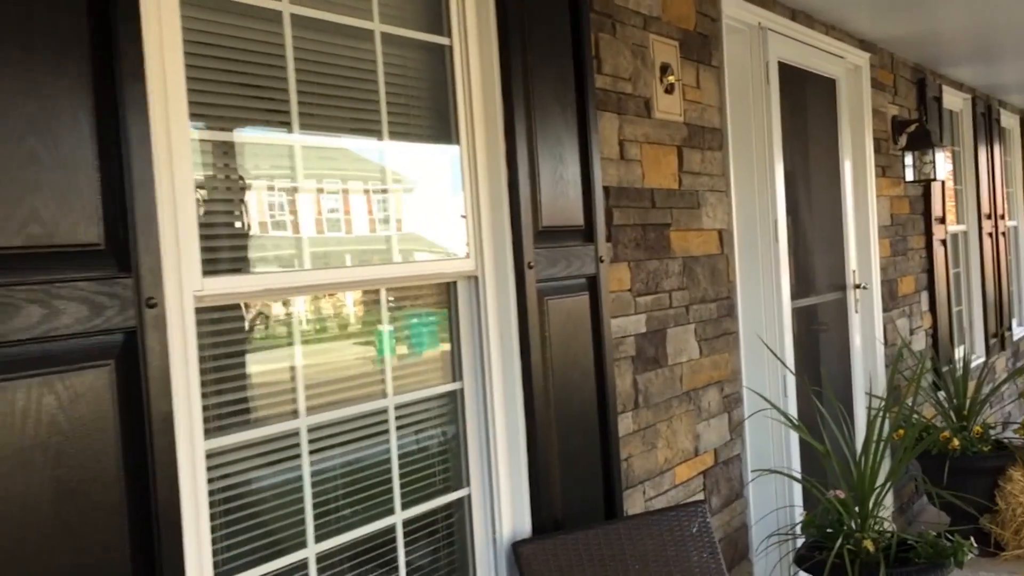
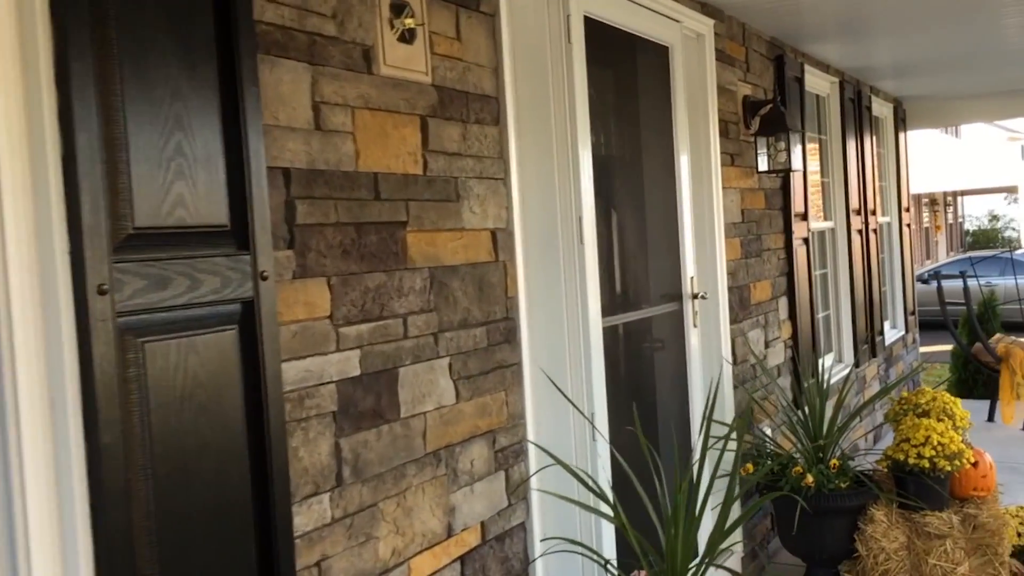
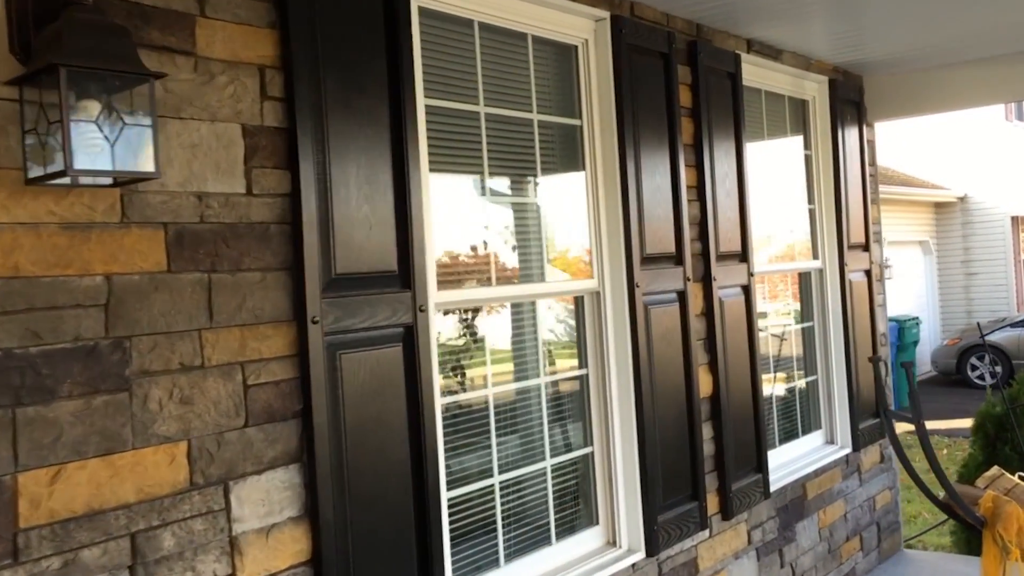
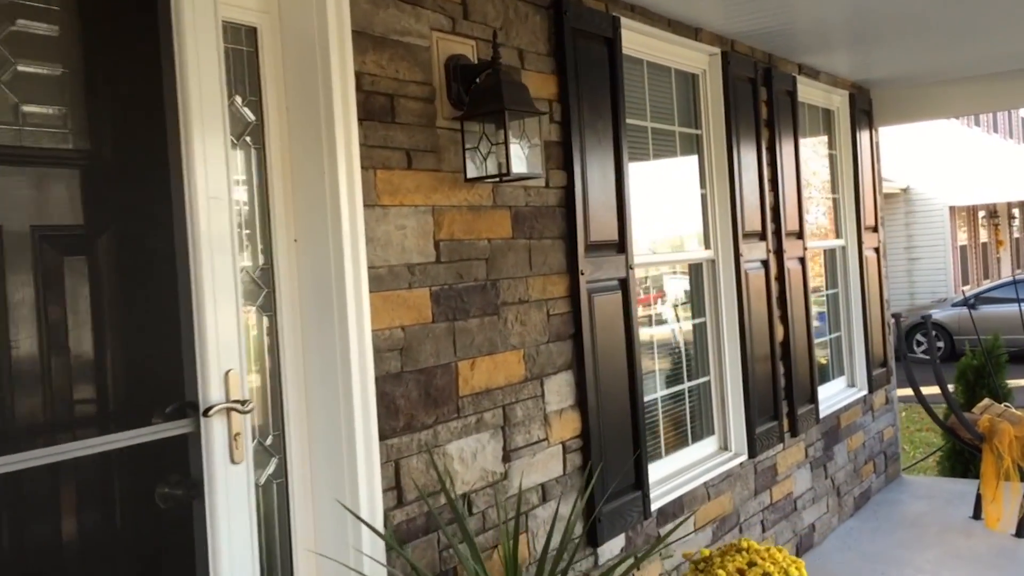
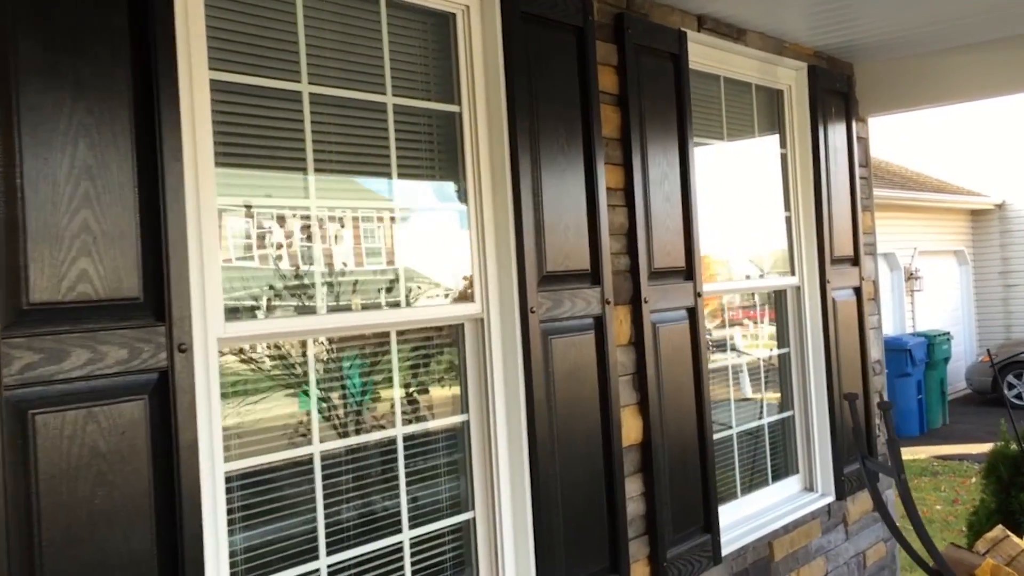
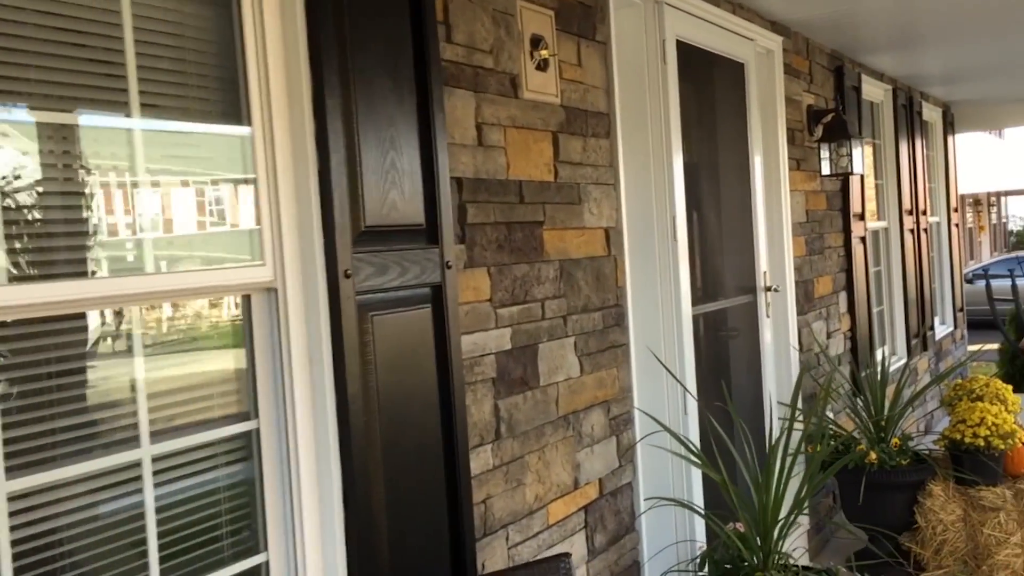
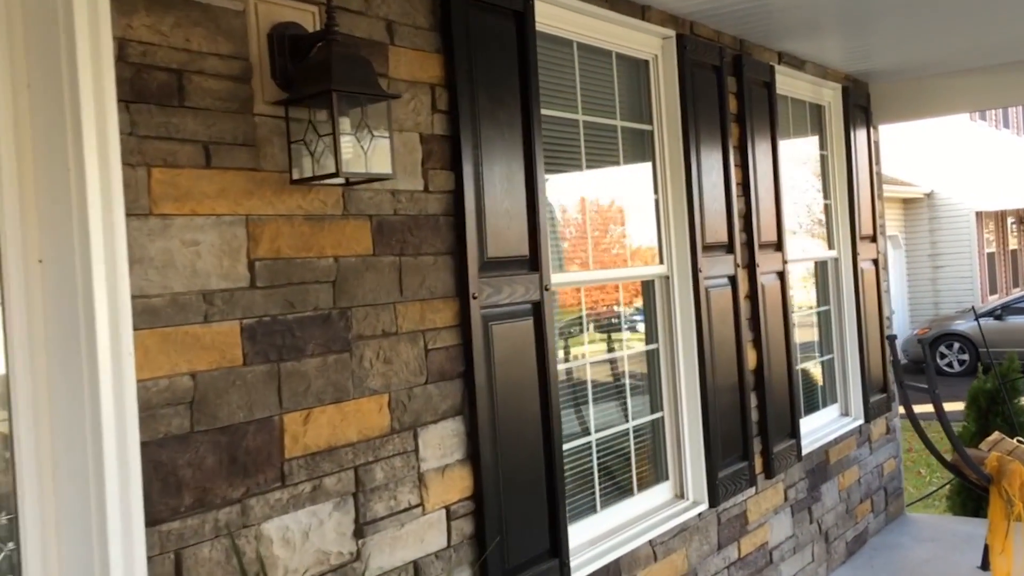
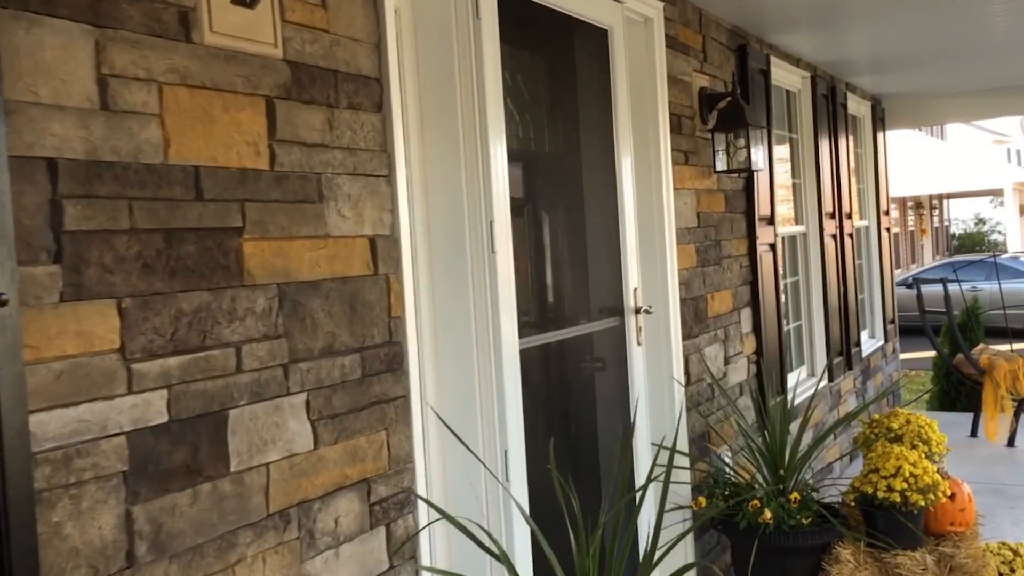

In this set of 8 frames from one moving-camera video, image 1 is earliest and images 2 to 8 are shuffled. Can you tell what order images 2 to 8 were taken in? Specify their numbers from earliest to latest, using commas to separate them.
6, 2, 8, 4, 7, 3, 5
